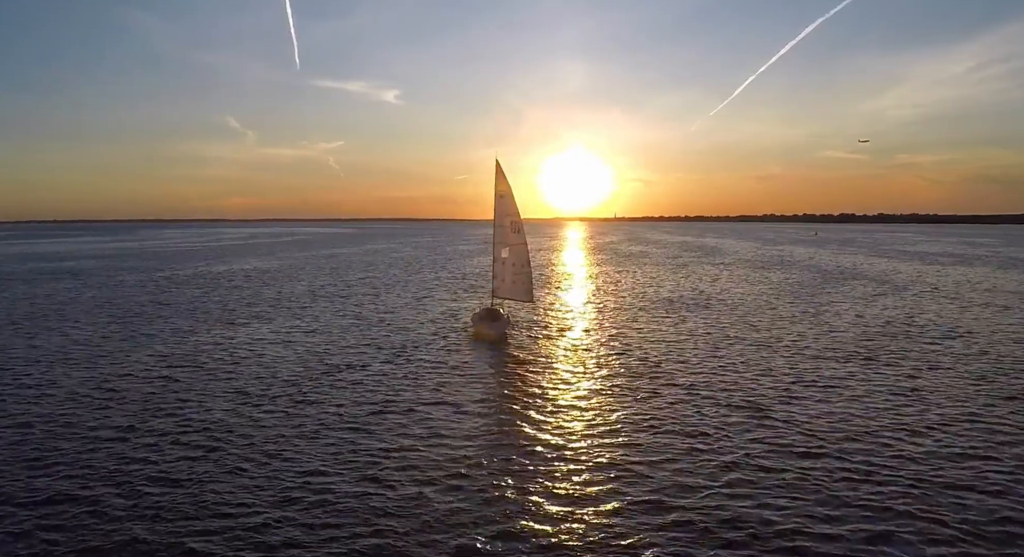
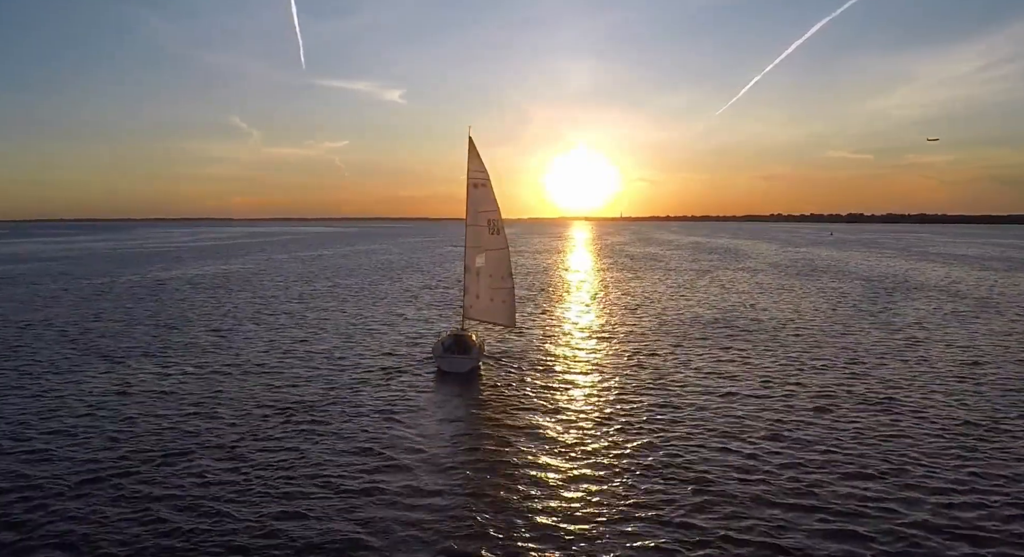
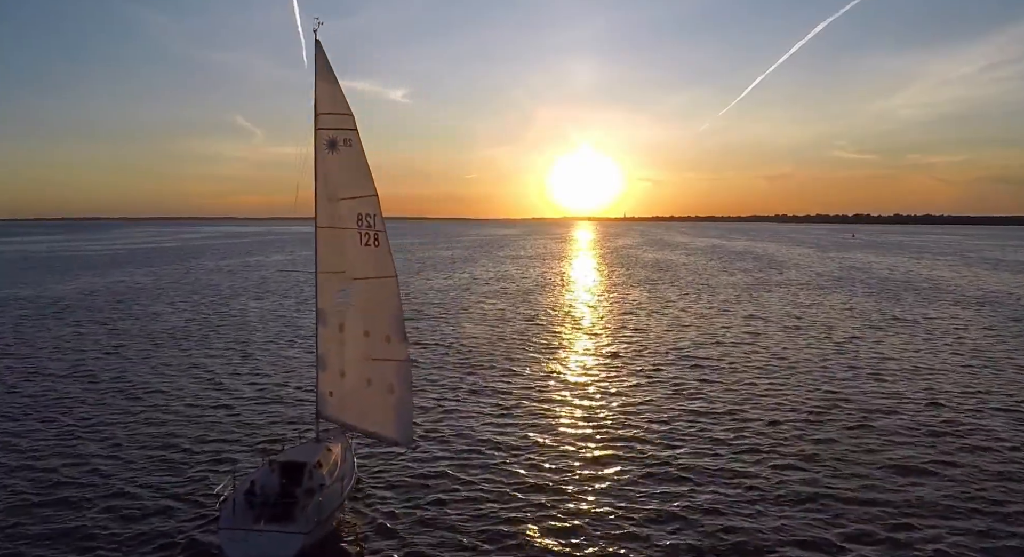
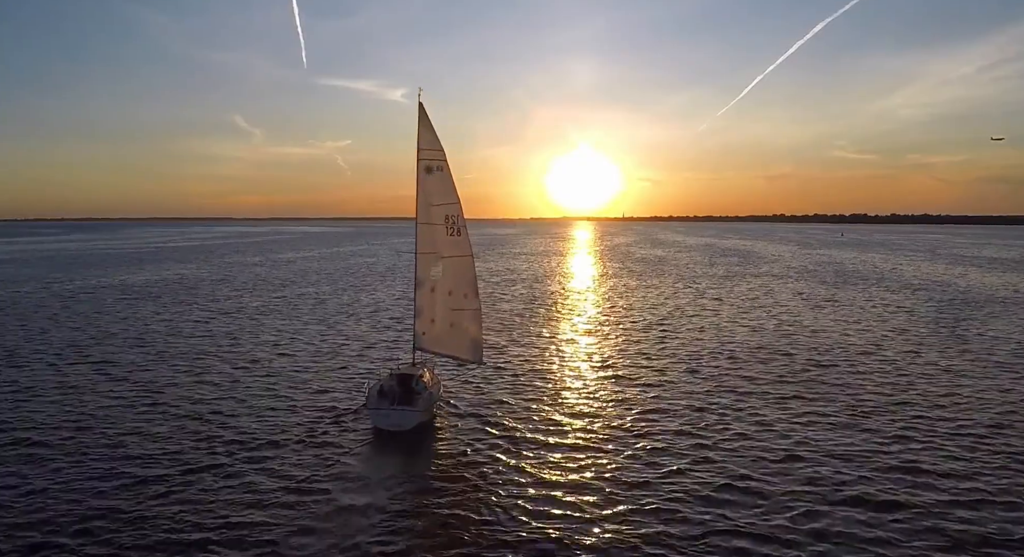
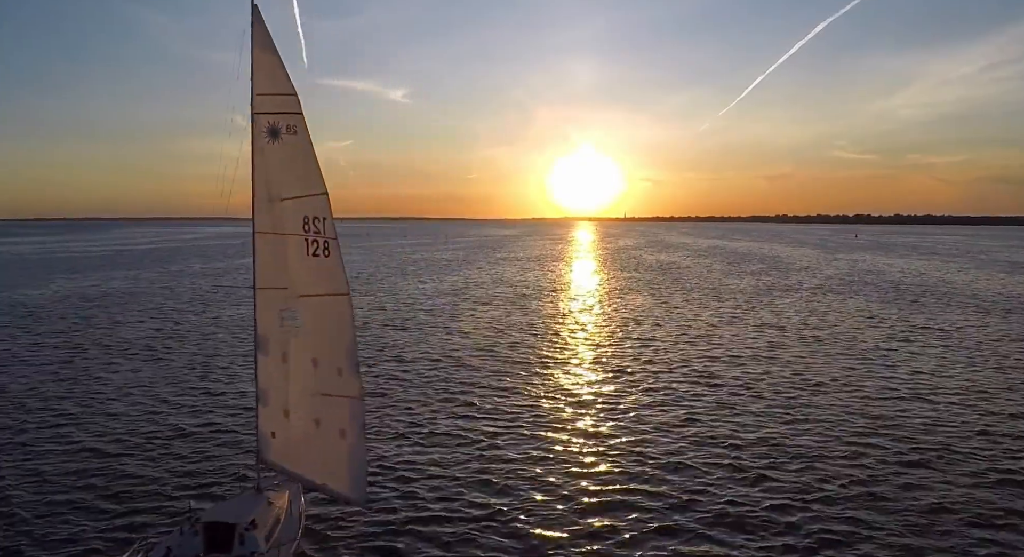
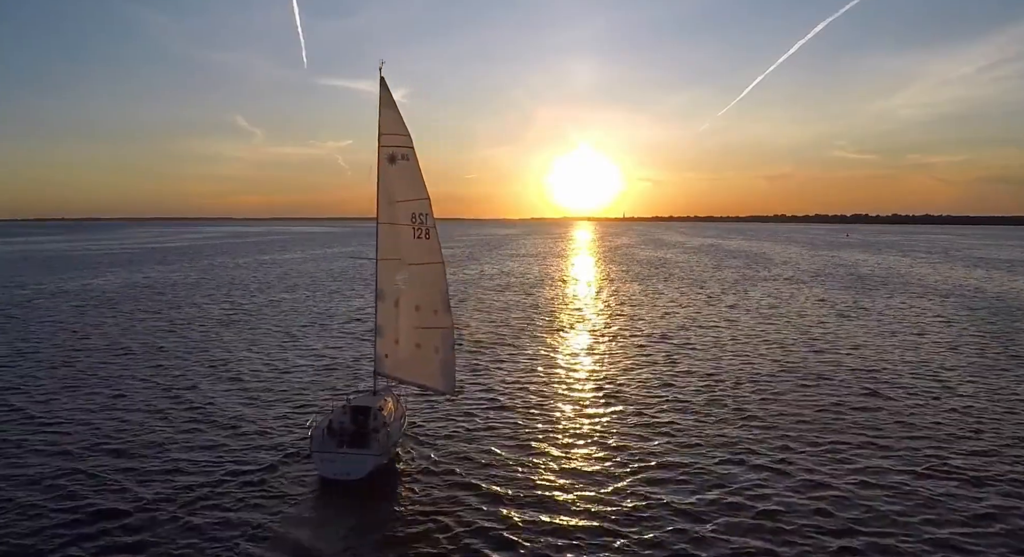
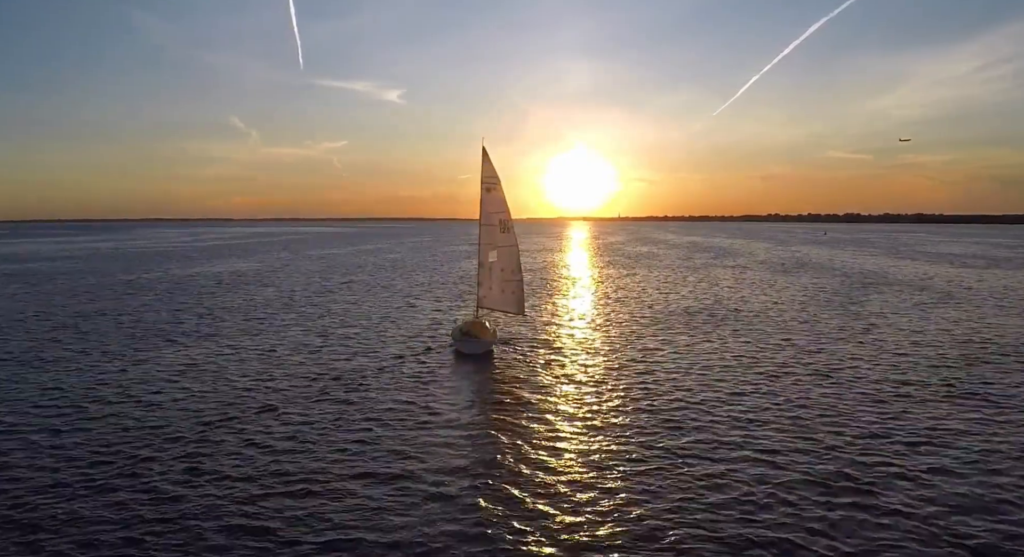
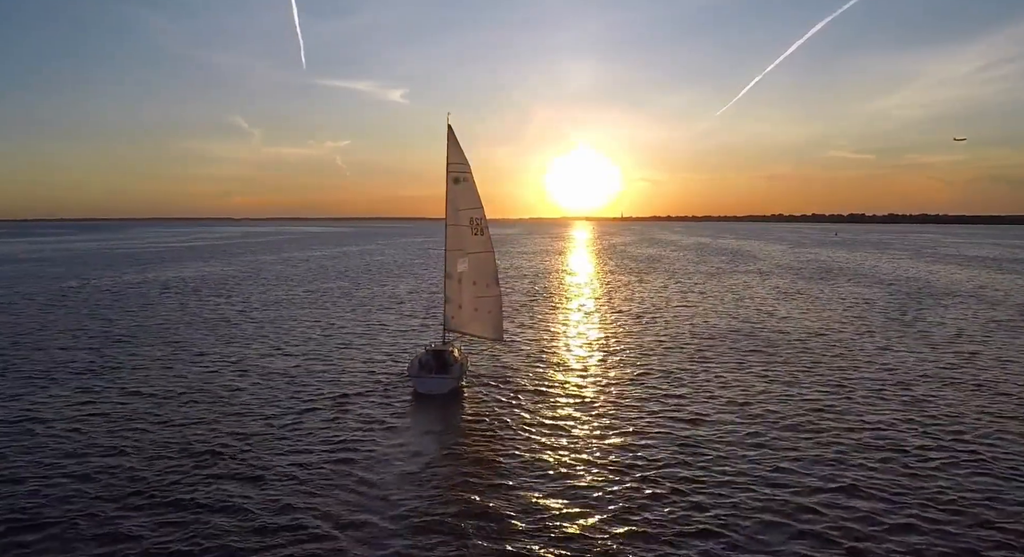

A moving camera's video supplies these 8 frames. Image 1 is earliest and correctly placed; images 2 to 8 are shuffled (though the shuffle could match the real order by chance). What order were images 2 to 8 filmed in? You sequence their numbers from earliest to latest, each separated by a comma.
7, 2, 8, 4, 6, 3, 5
